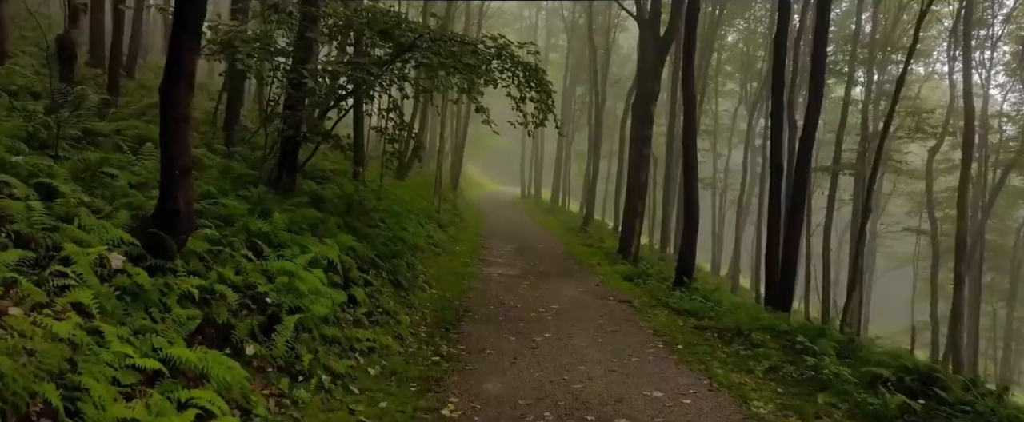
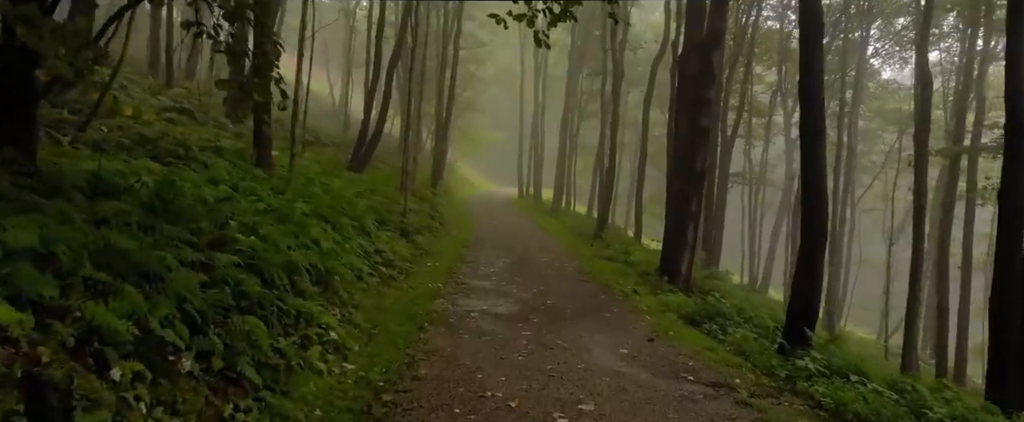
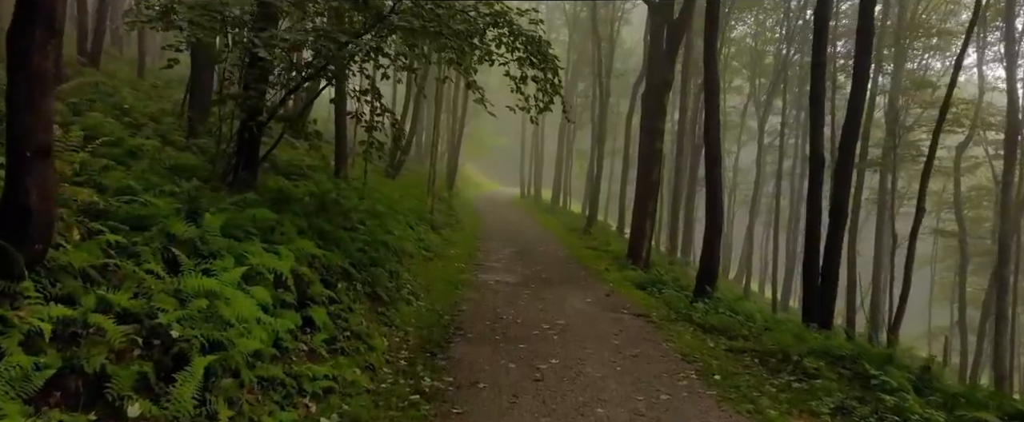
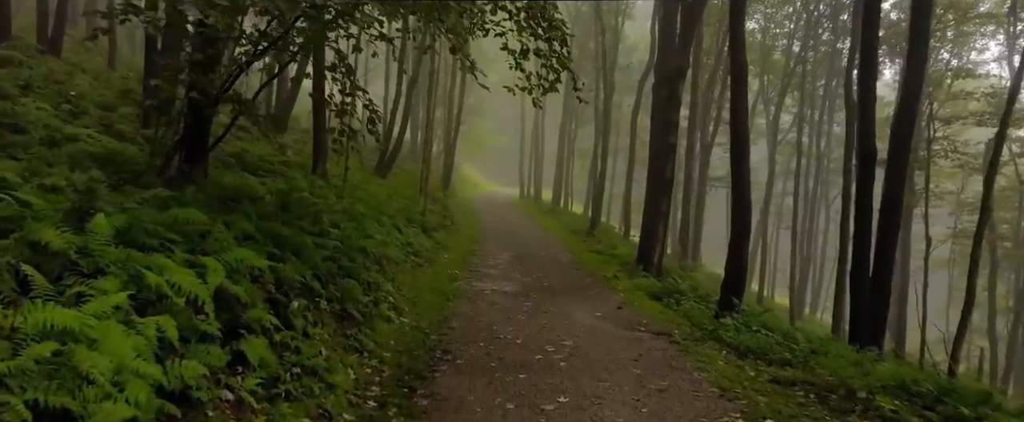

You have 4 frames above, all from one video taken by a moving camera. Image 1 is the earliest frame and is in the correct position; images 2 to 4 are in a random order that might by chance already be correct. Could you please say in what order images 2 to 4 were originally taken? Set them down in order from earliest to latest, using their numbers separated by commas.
3, 4, 2
